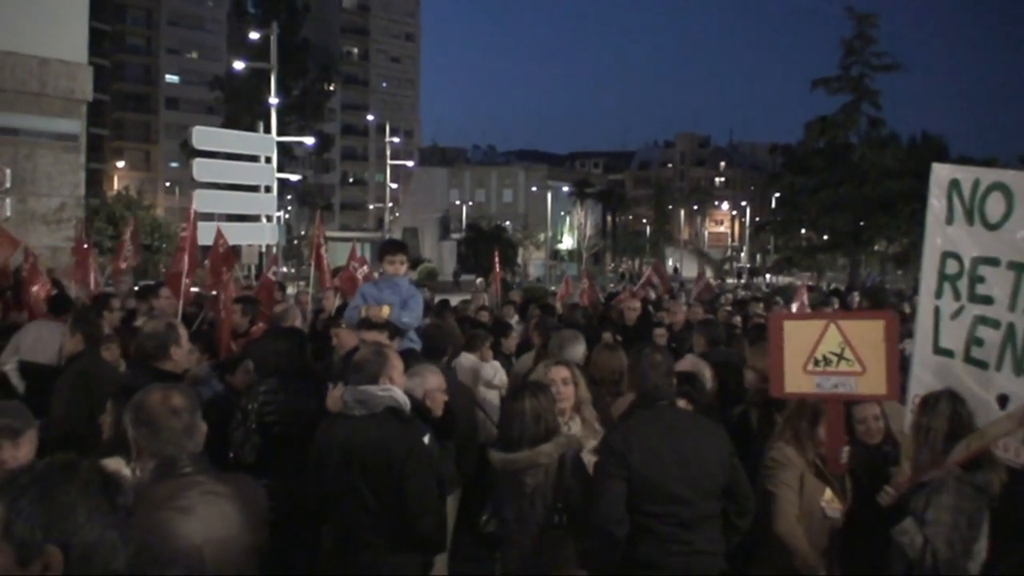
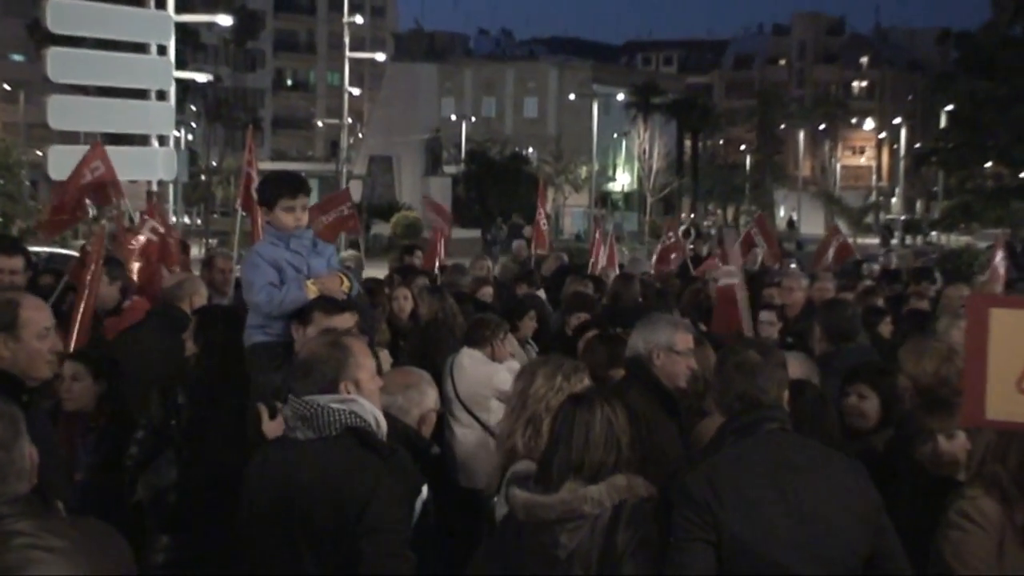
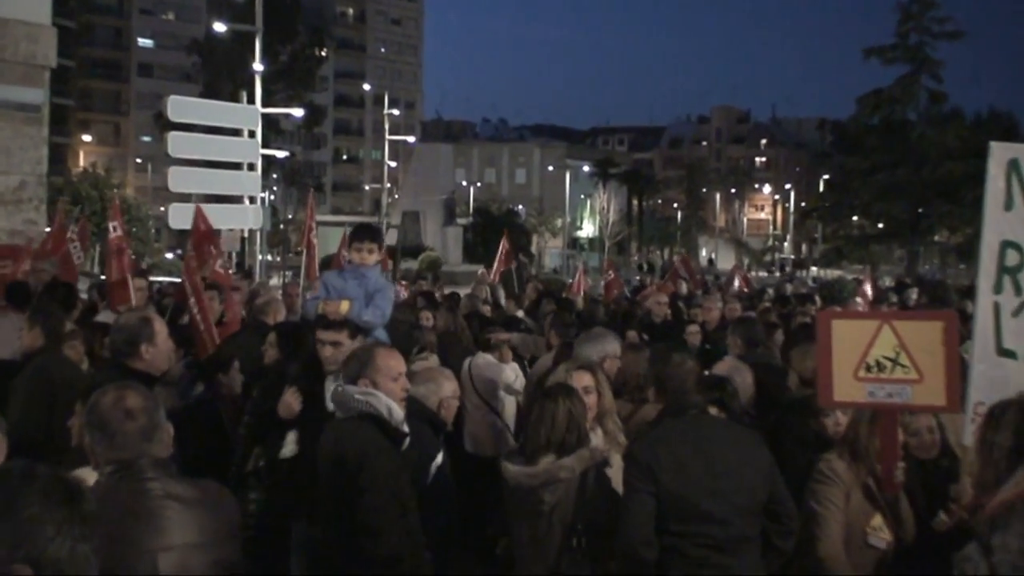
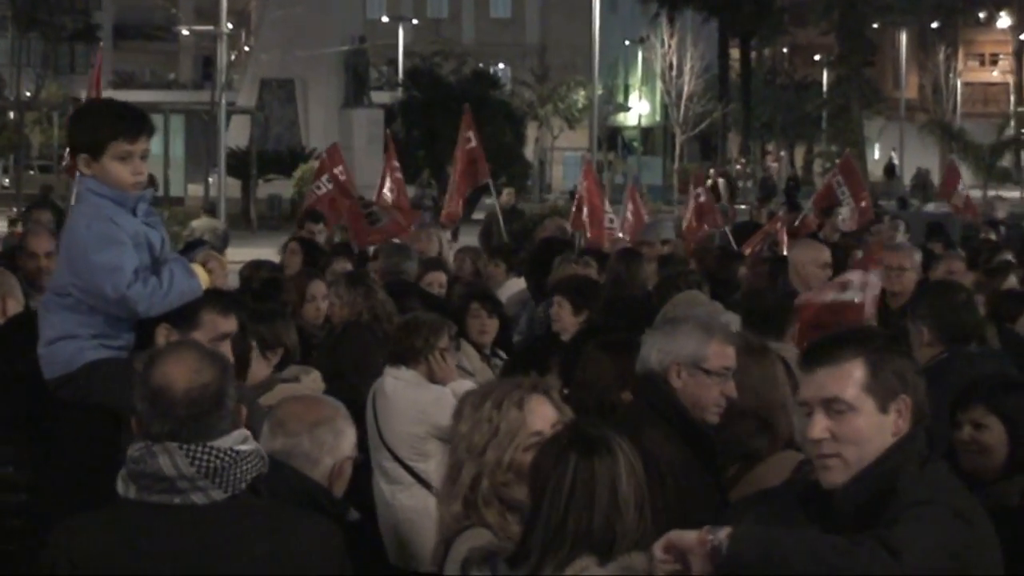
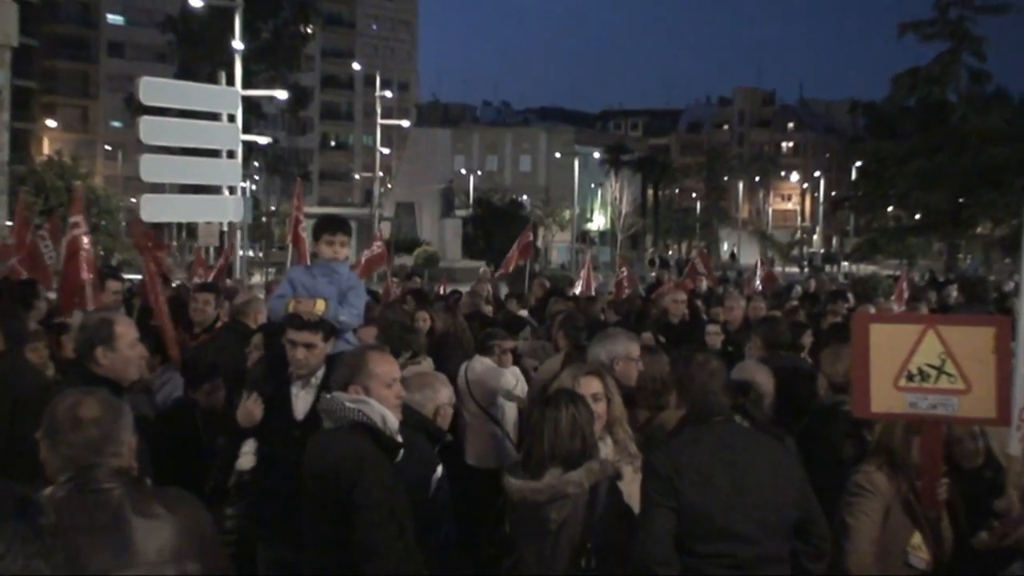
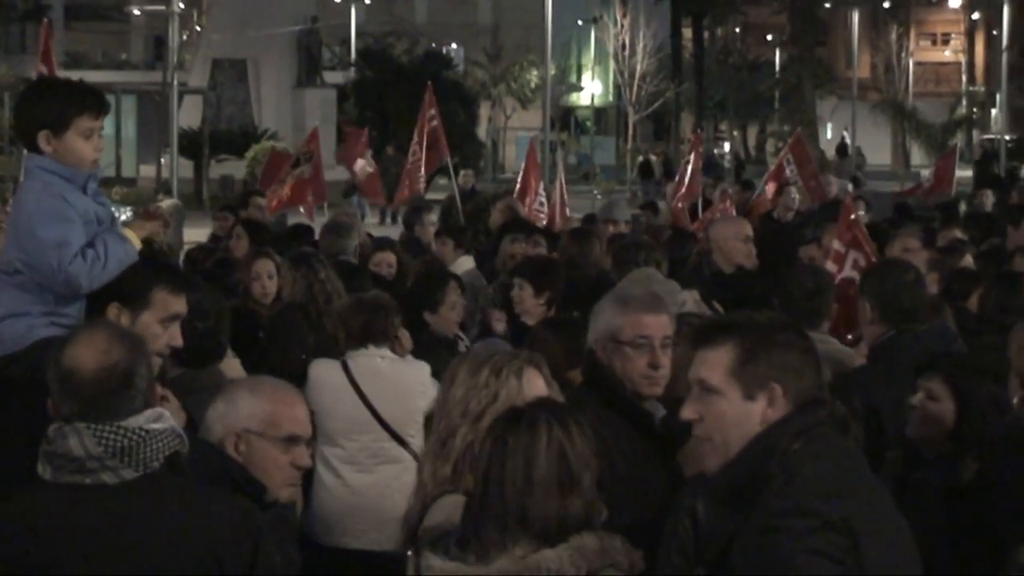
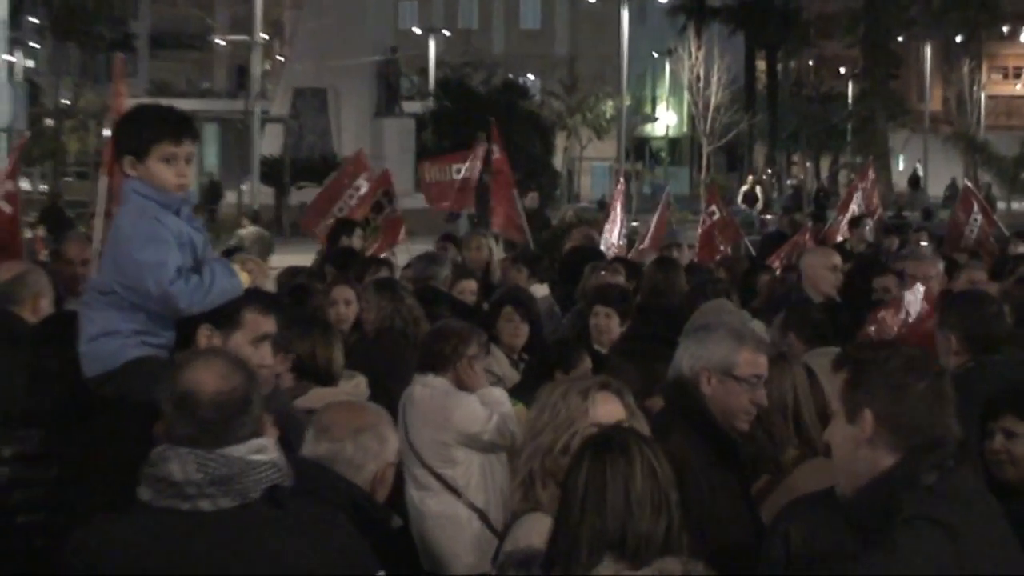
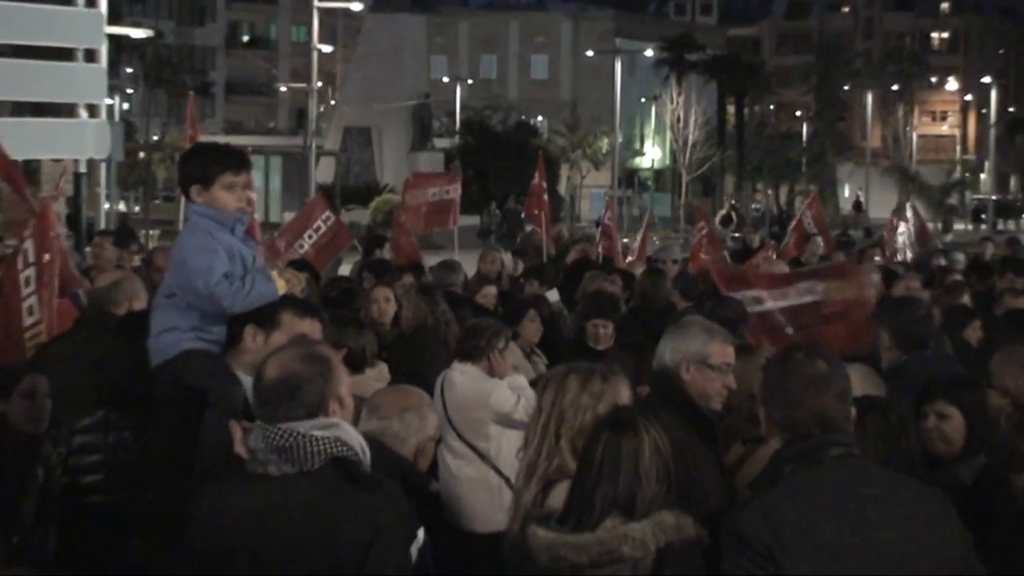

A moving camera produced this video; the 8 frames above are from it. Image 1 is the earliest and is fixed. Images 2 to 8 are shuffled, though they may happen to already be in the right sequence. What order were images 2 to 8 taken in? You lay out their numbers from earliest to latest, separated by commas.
3, 5, 2, 8, 7, 4, 6
